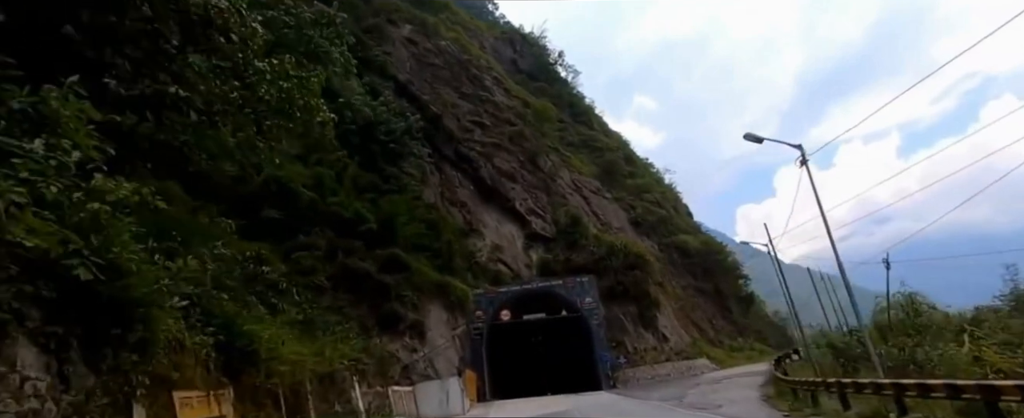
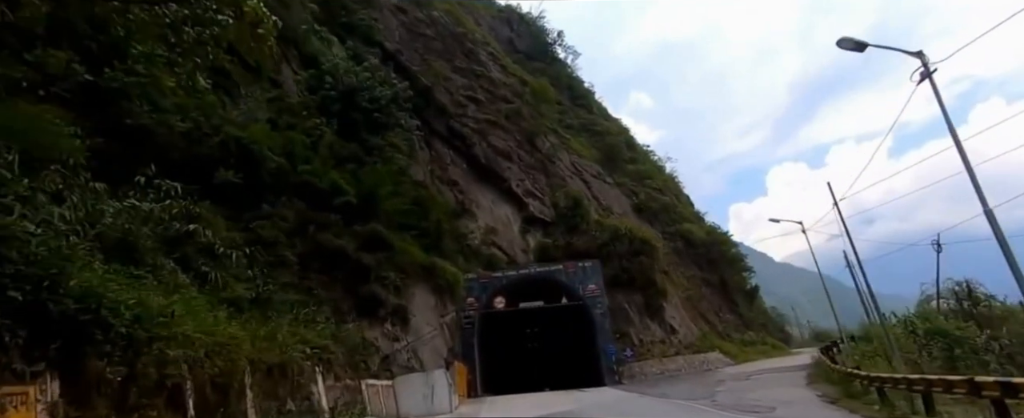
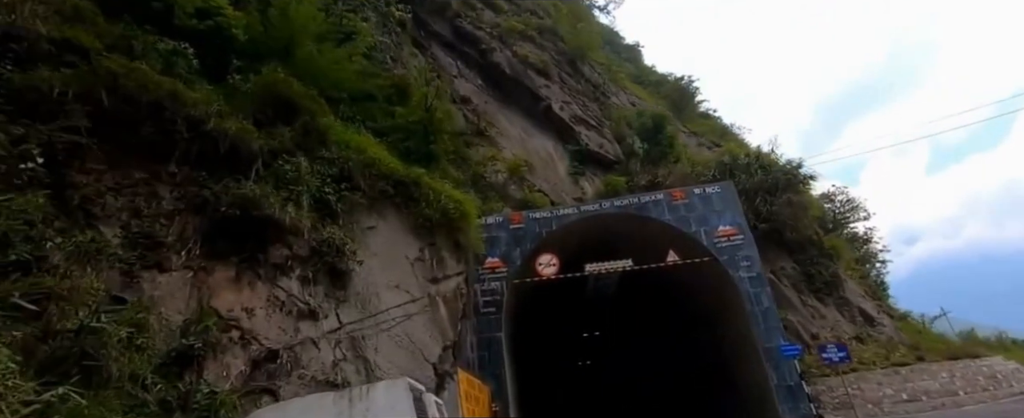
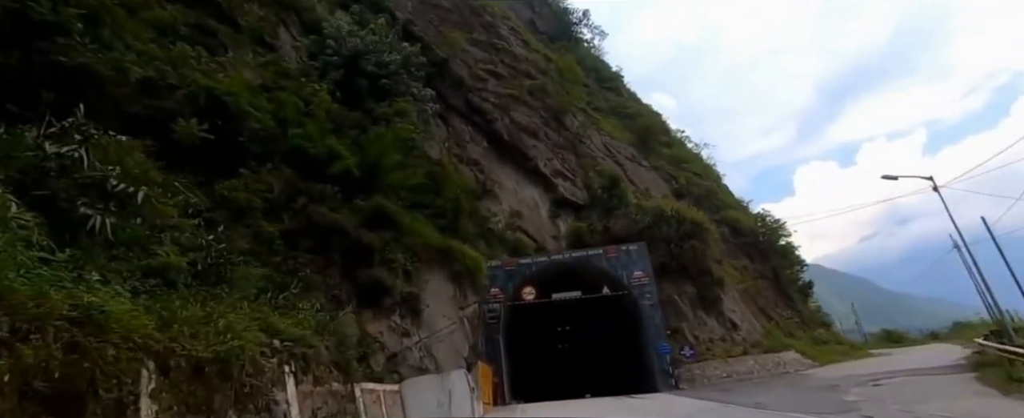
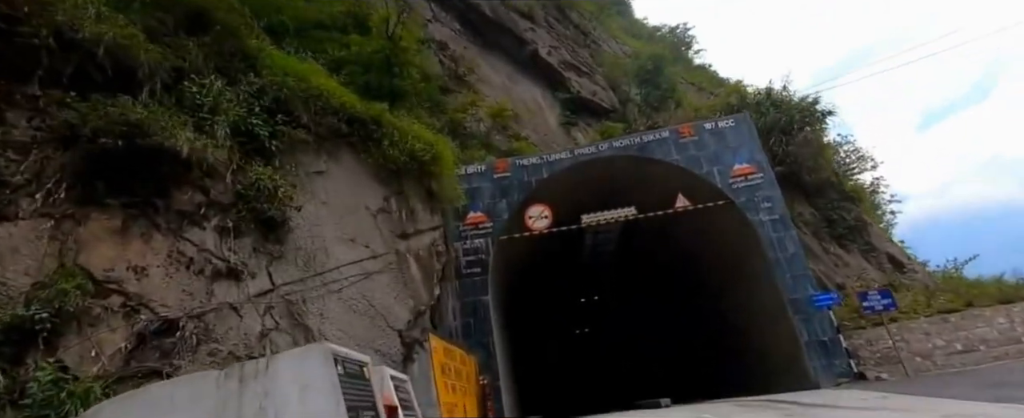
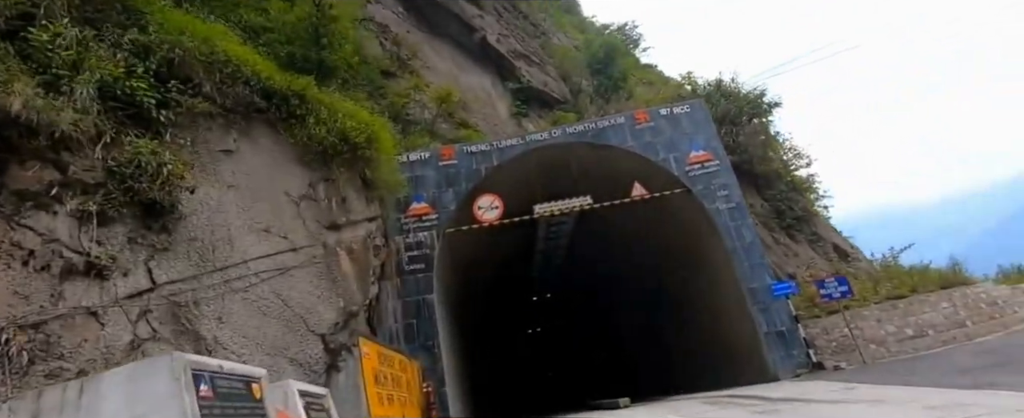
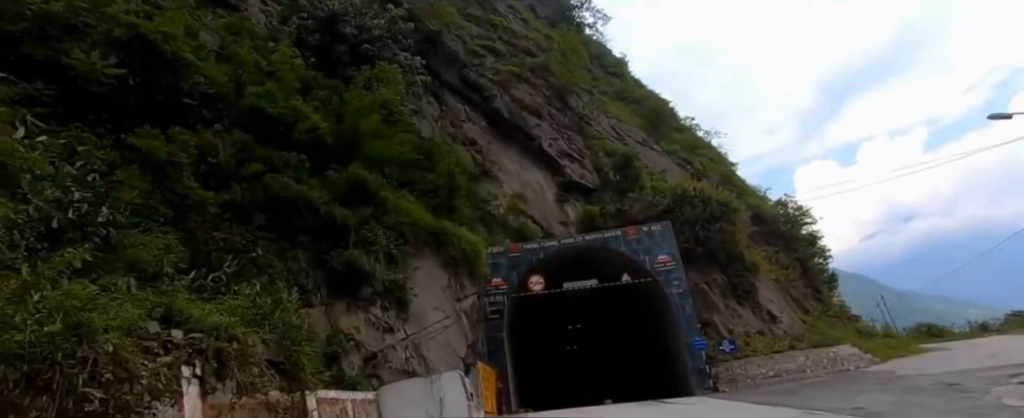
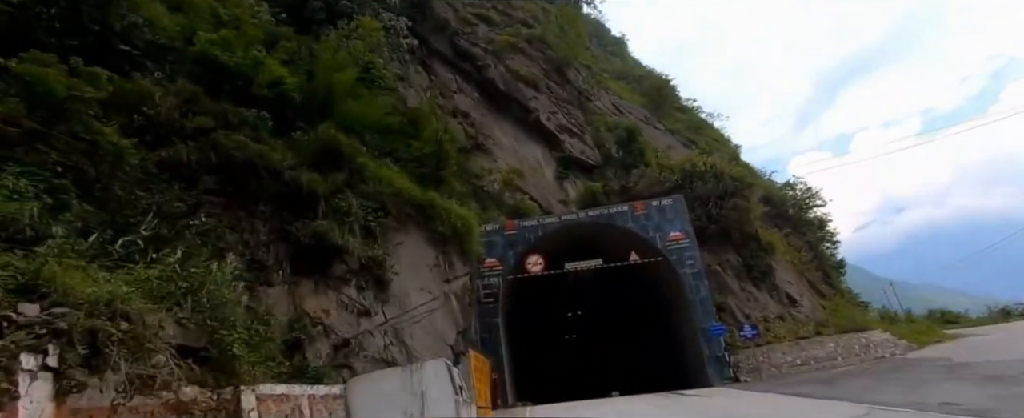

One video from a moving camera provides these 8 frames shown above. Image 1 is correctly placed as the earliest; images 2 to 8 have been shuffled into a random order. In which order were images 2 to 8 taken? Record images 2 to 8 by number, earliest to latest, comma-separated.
2, 4, 7, 8, 3, 5, 6
